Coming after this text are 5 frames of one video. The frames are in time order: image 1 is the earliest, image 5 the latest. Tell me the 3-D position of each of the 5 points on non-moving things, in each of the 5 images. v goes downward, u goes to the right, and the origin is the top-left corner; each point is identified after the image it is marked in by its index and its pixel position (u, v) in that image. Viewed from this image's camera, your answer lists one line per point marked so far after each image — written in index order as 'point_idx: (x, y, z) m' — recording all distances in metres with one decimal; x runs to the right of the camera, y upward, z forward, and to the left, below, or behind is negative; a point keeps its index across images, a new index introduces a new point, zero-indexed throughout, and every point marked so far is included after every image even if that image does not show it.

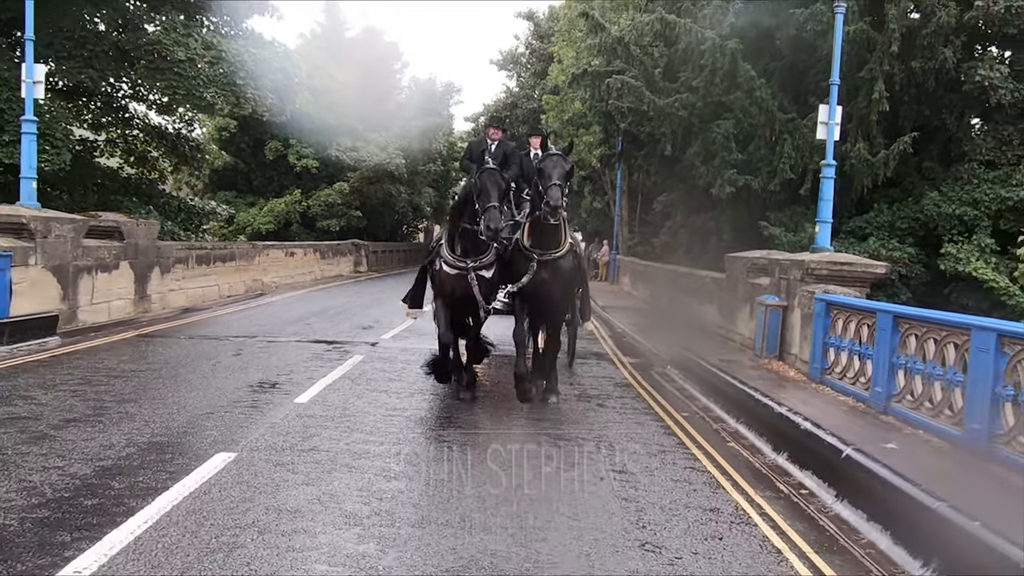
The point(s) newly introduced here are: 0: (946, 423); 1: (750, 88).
0: (+3.8, -1.2, +6.8) m
1: (+5.4, +4.5, +17.1) m
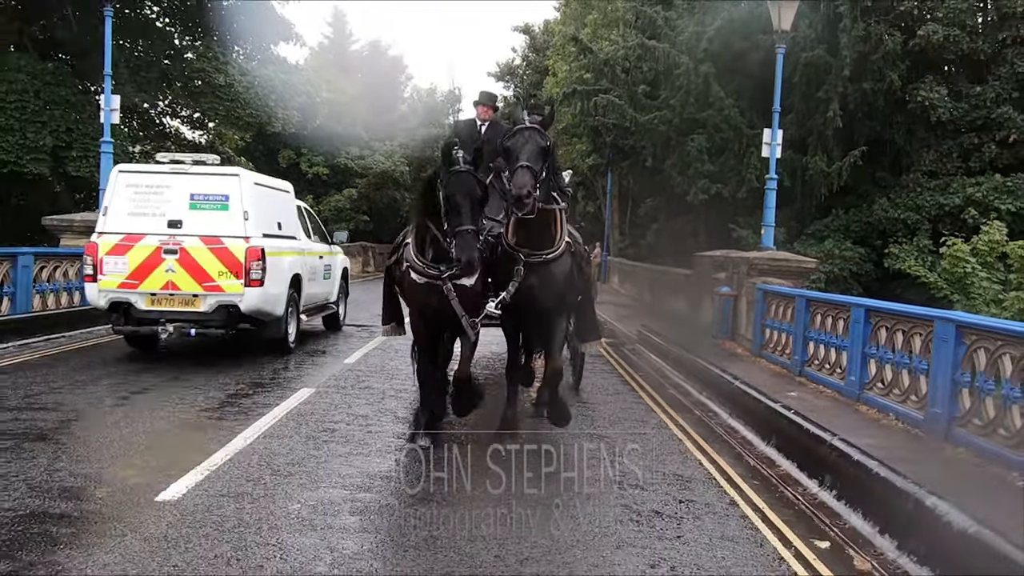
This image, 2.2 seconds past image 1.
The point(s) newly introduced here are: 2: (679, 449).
0: (+3.8, -1.0, +8.9) m
1: (+5.3, +4.6, +19.3) m
2: (+1.3, -1.3, +5.9) m
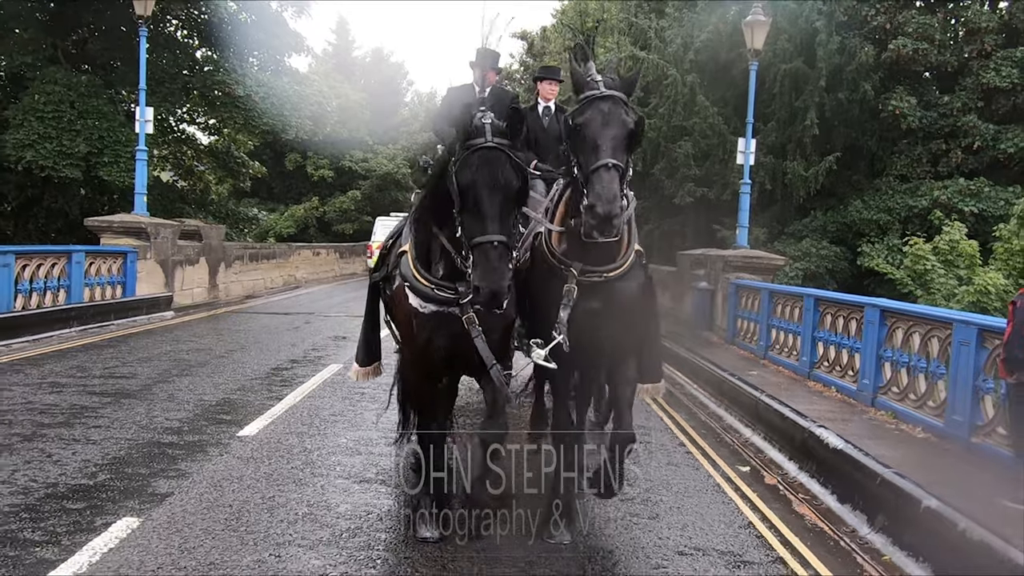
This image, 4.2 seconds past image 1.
0: (+3.7, -1.0, +10.2) m
1: (+5.3, +4.7, +20.6) m
2: (+1.3, -1.2, +7.2) m
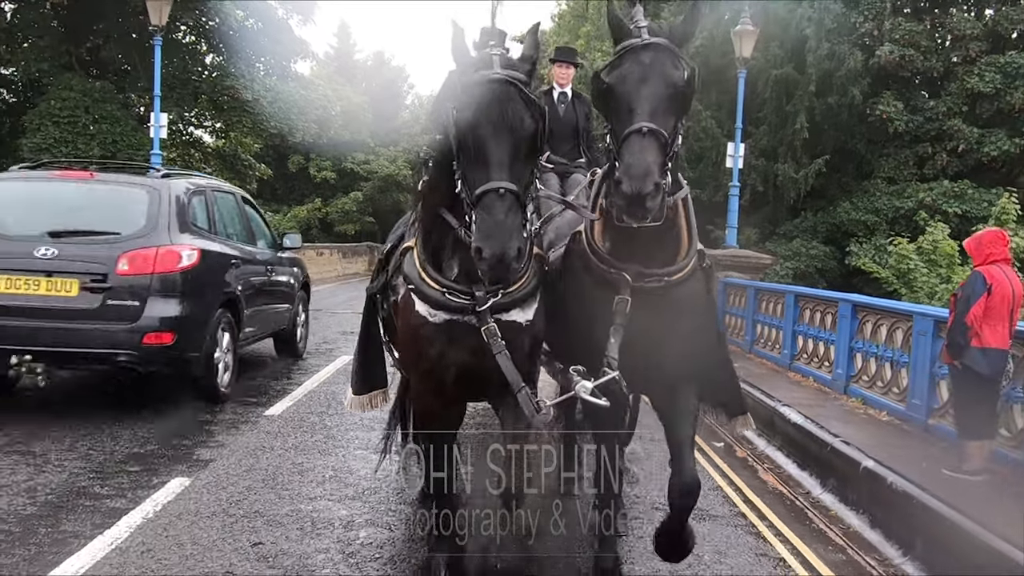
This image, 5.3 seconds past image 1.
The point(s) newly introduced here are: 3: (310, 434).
0: (+3.7, -0.9, +10.8) m
1: (+5.2, +4.7, +21.2) m
2: (+1.3, -1.1, +7.8) m
3: (-1.5, -1.1, +5.5) m
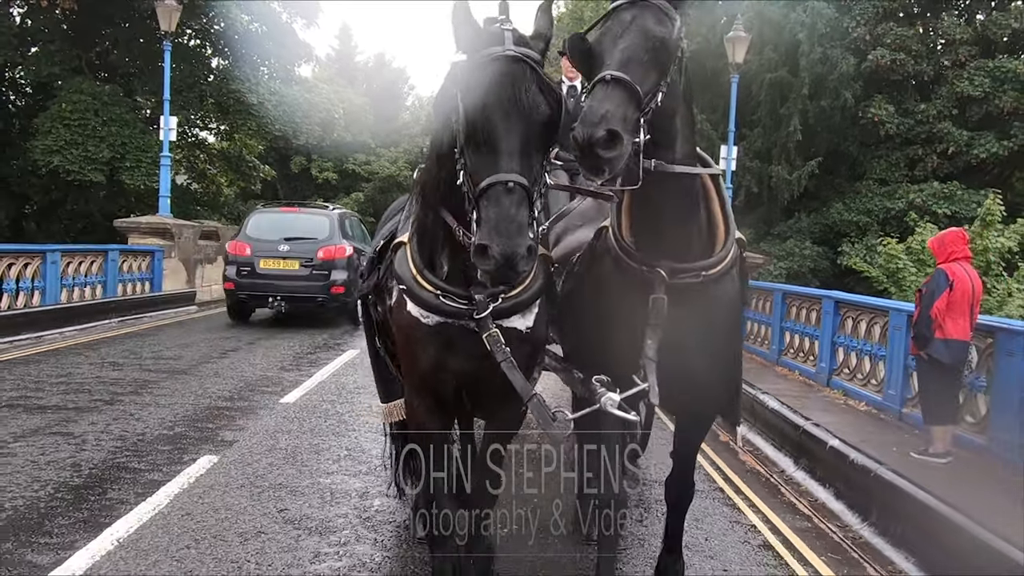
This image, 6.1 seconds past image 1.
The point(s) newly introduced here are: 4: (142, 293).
0: (+3.7, -0.9, +11.3) m
1: (+5.2, +4.8, +21.7) m
2: (+1.3, -1.1, +8.2) m
3: (-1.5, -1.0, +5.9) m
4: (-6.5, -0.1, +13.3) m
